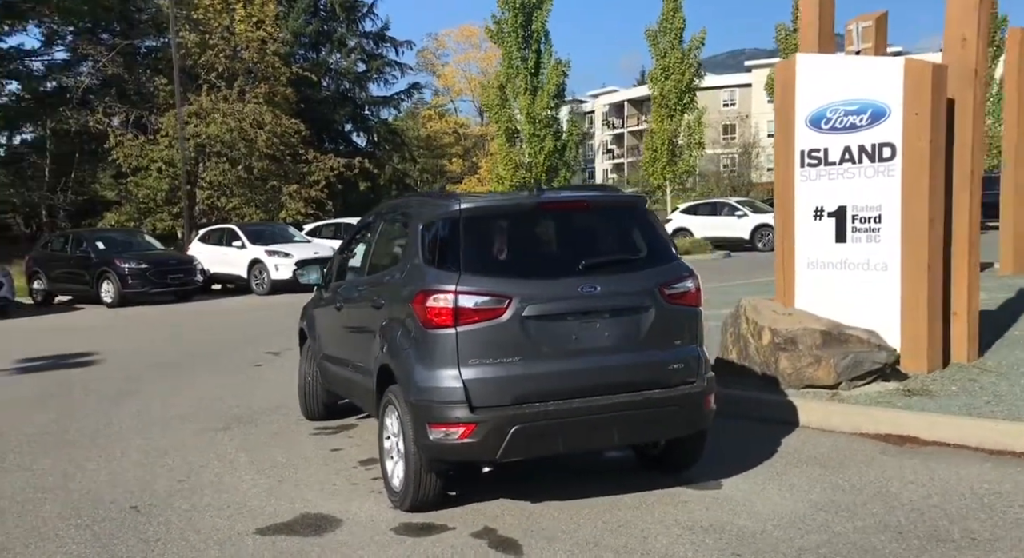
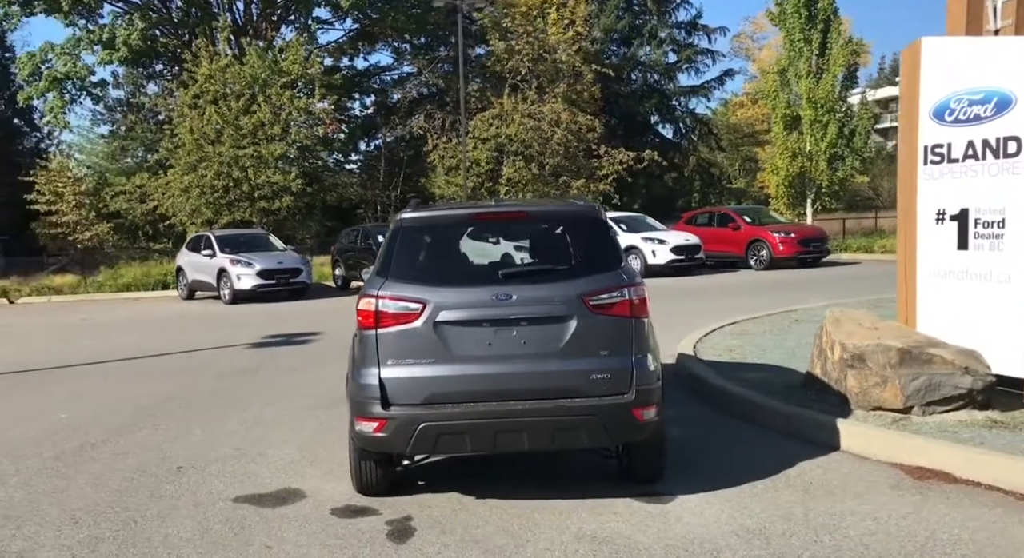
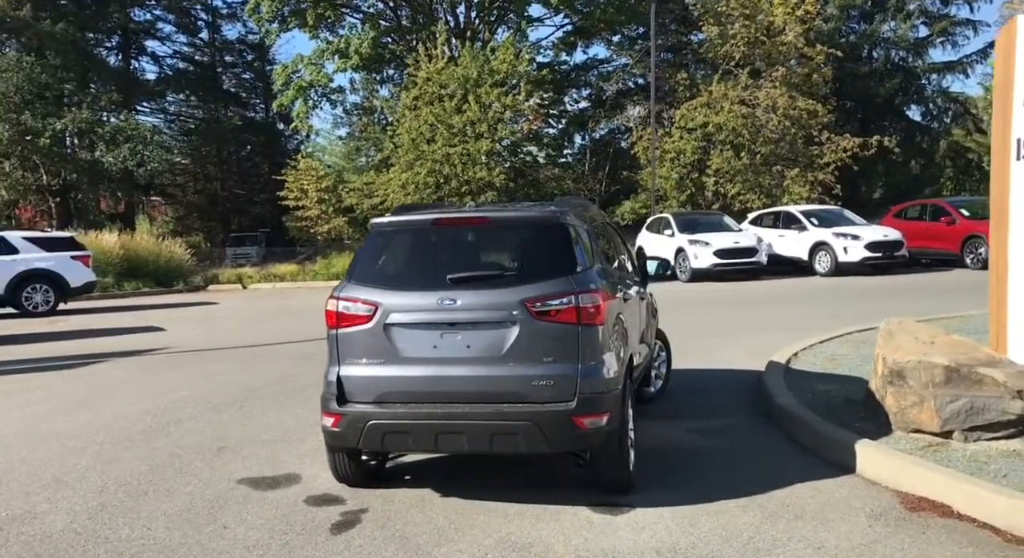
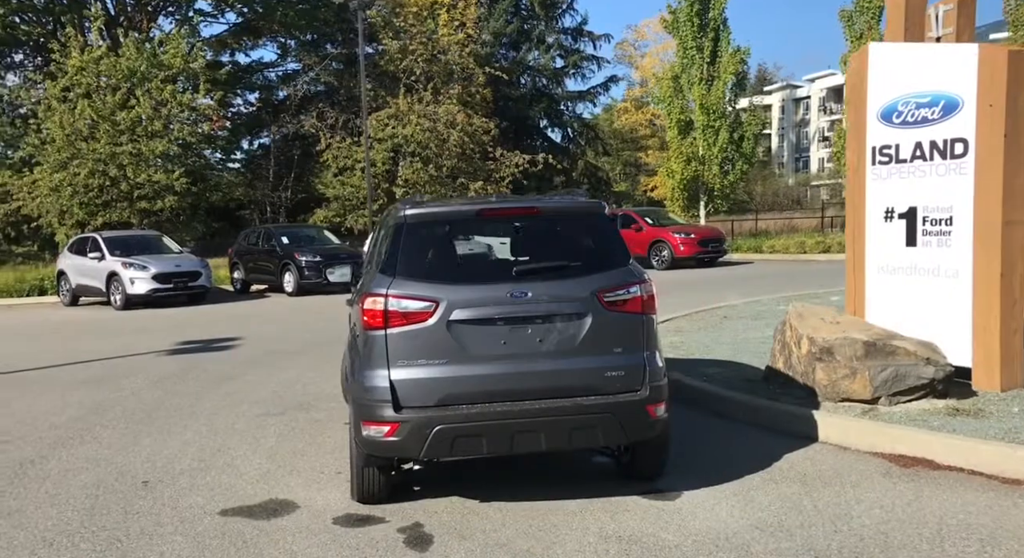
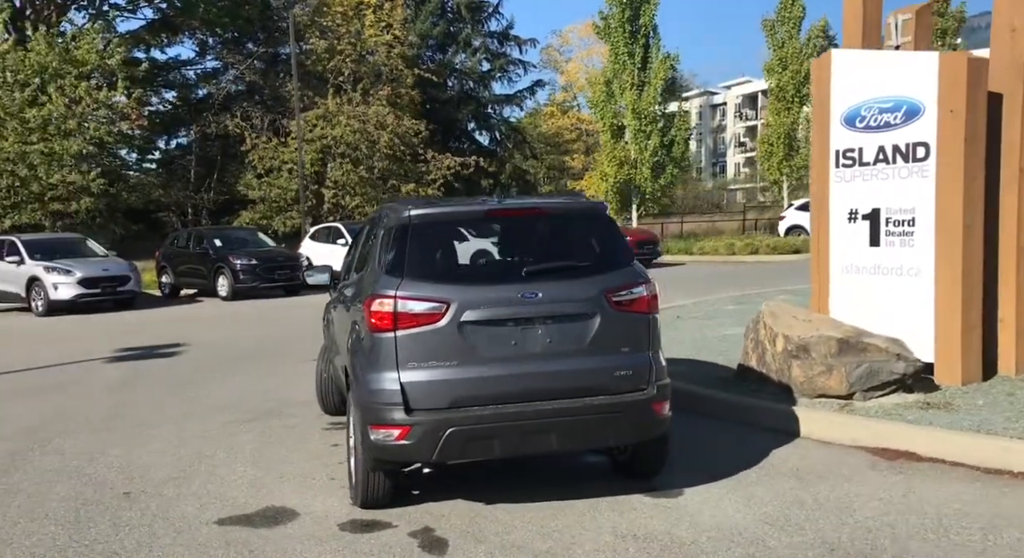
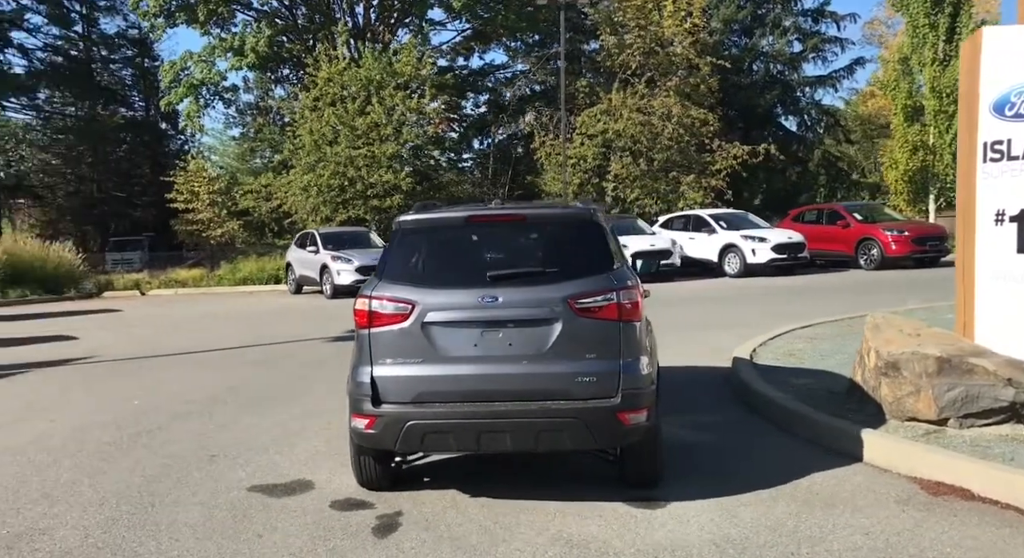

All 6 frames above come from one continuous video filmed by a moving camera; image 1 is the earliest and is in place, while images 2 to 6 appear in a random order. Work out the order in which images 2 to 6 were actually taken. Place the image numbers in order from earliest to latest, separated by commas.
5, 4, 2, 6, 3
